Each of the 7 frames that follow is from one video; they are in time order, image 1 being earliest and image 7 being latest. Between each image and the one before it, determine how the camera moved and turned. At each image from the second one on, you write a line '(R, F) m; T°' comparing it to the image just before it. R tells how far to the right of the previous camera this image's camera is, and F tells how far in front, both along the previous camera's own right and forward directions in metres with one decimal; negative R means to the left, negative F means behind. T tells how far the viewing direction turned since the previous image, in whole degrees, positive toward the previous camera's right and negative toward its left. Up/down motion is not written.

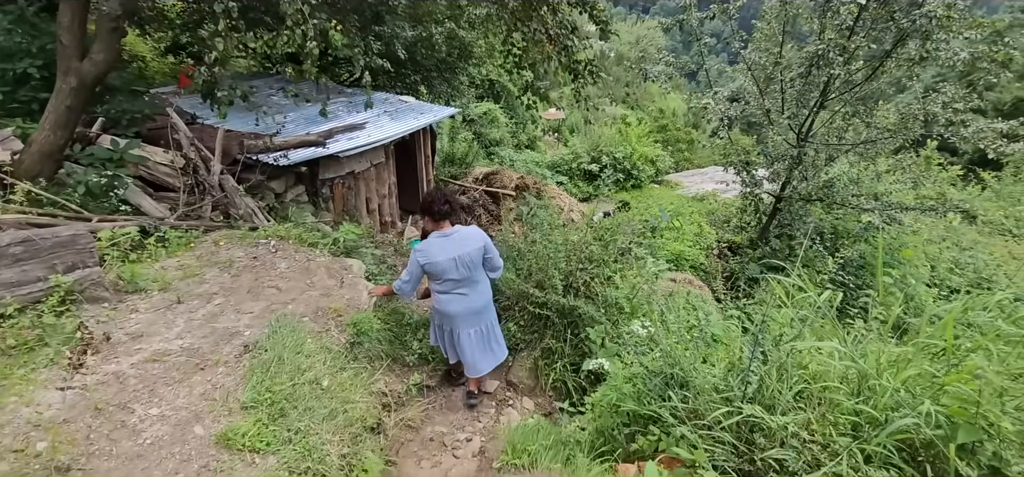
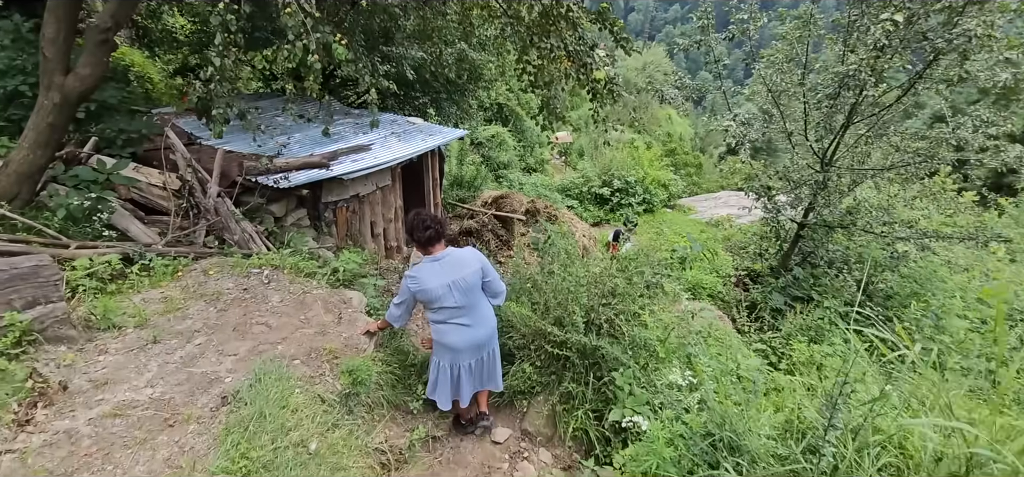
(-0.1, +0.4) m; -1°
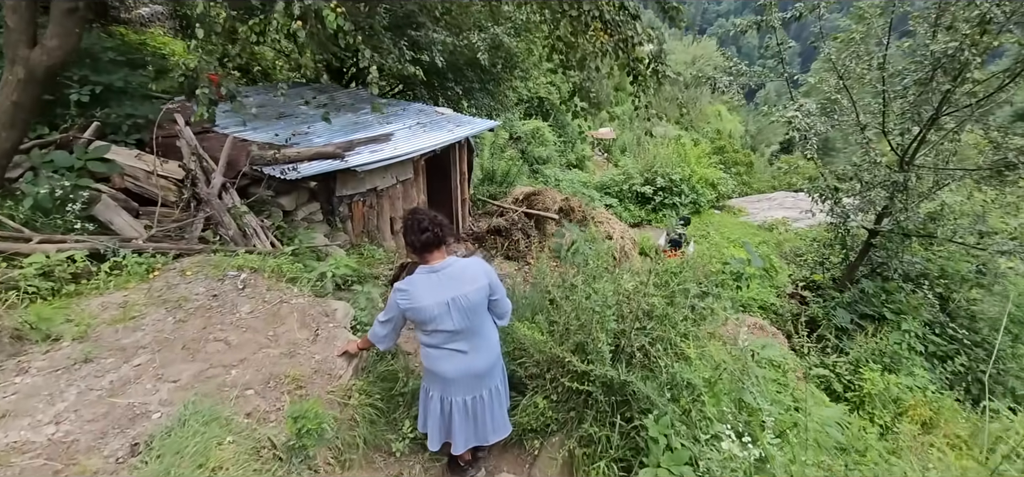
(+0.2, +0.7) m; -4°
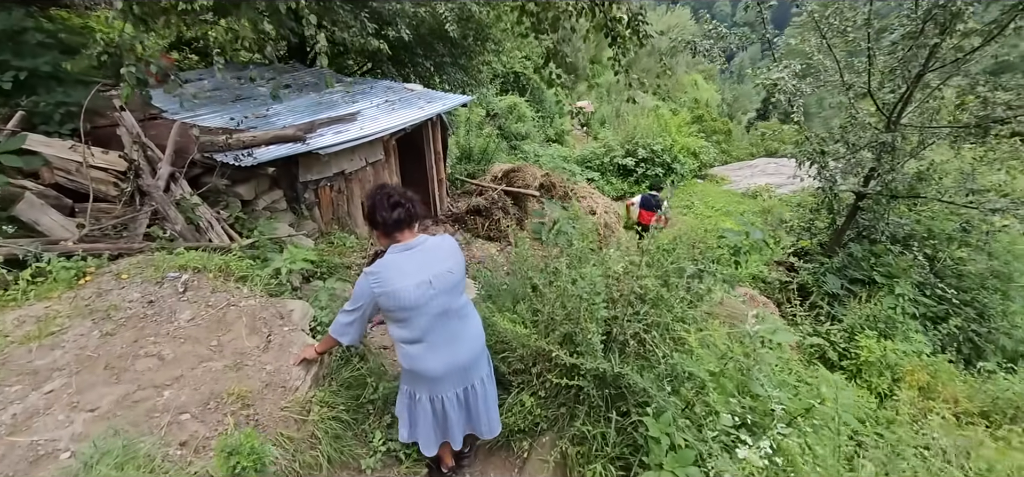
(0.0, +0.3) m; +2°
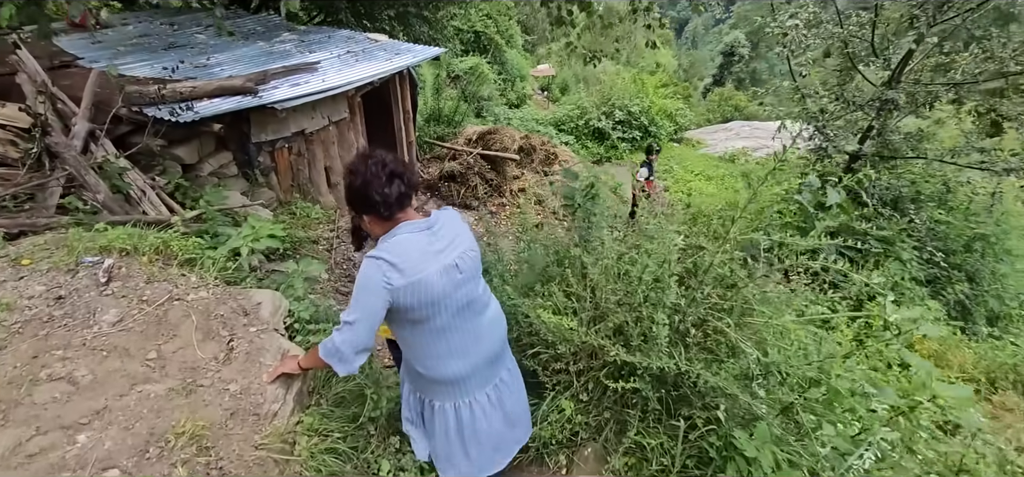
(-0.3, +0.6) m; +5°
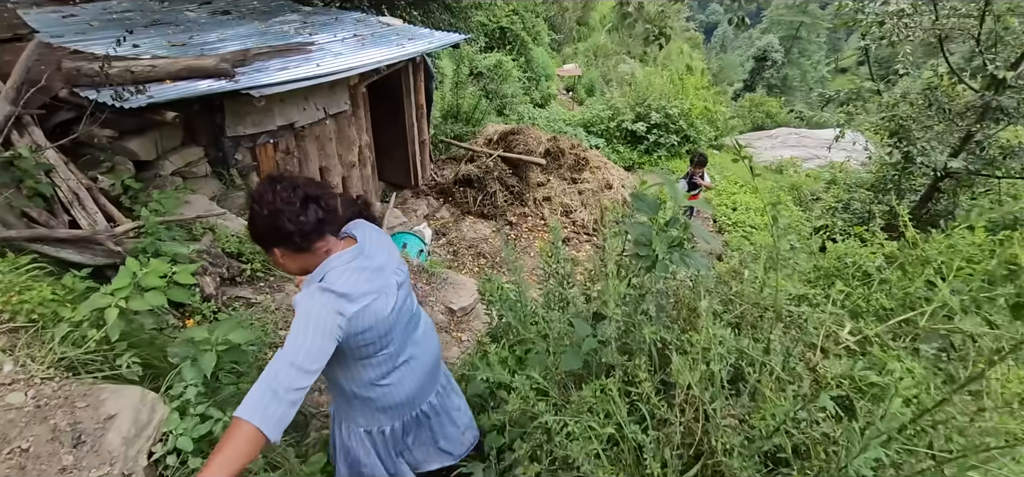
(-0.1, +1.0) m; -2°
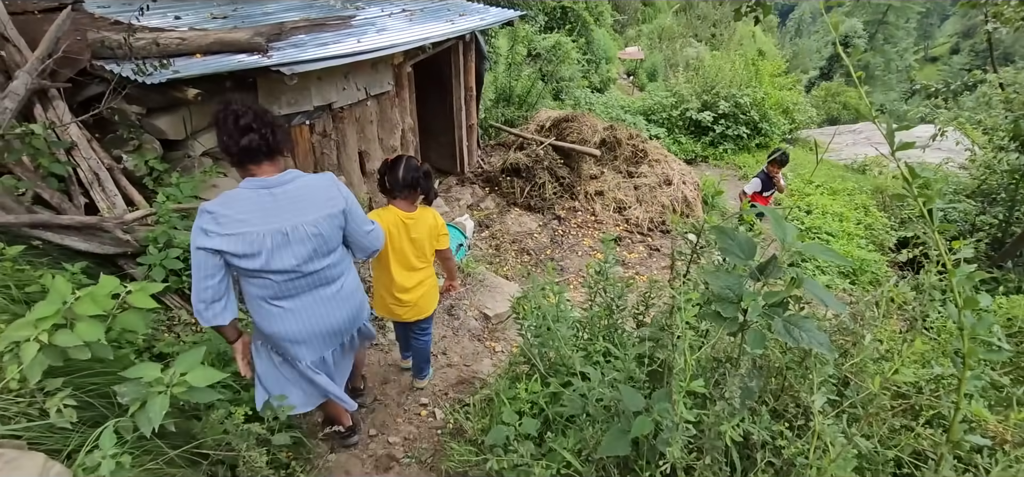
(0.0, +0.4) m; -6°
